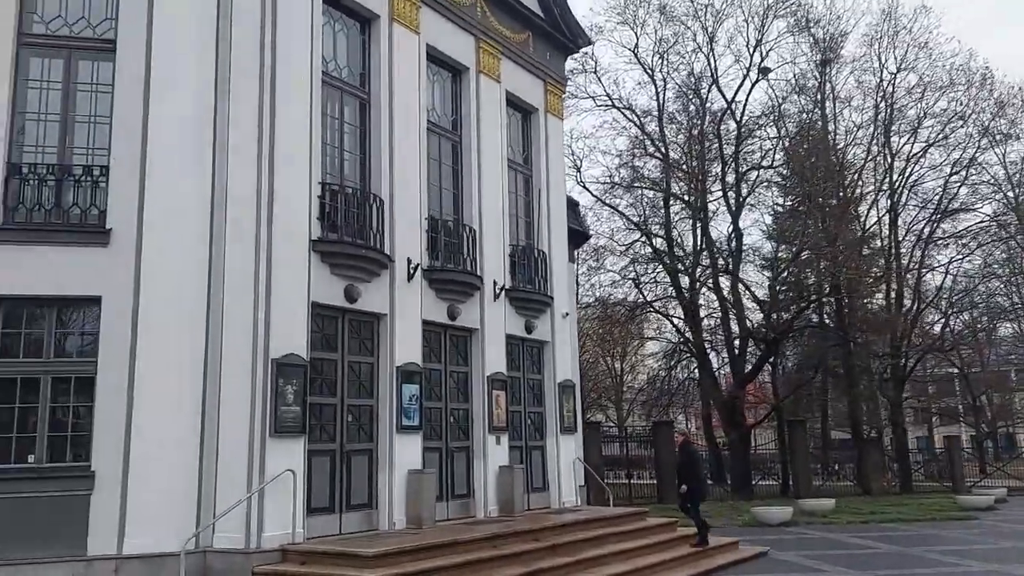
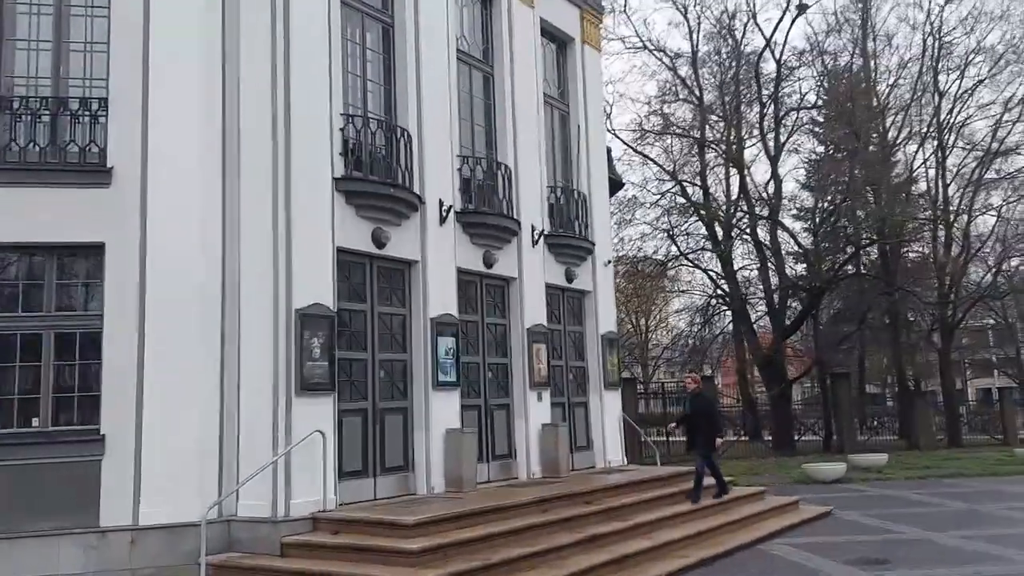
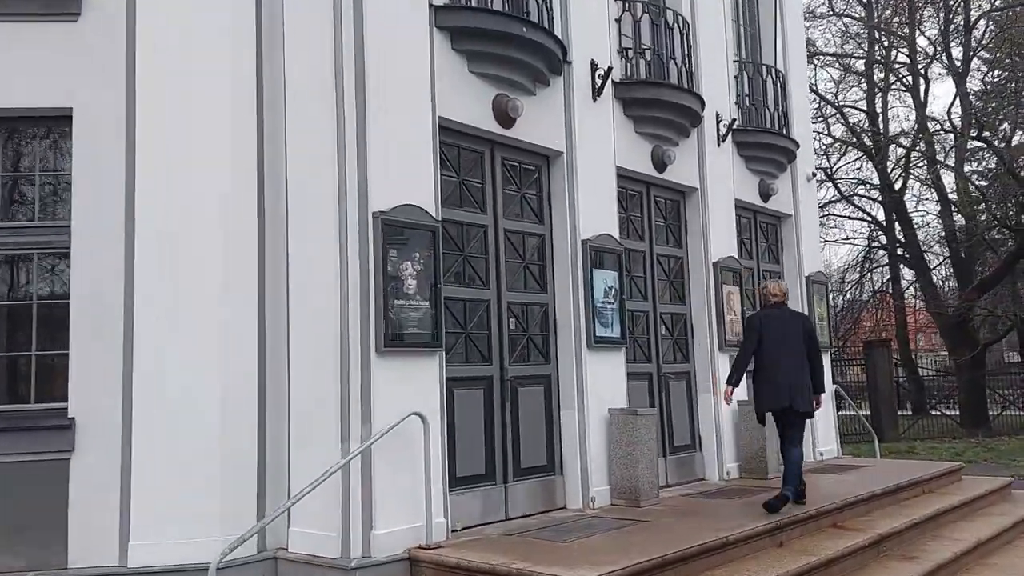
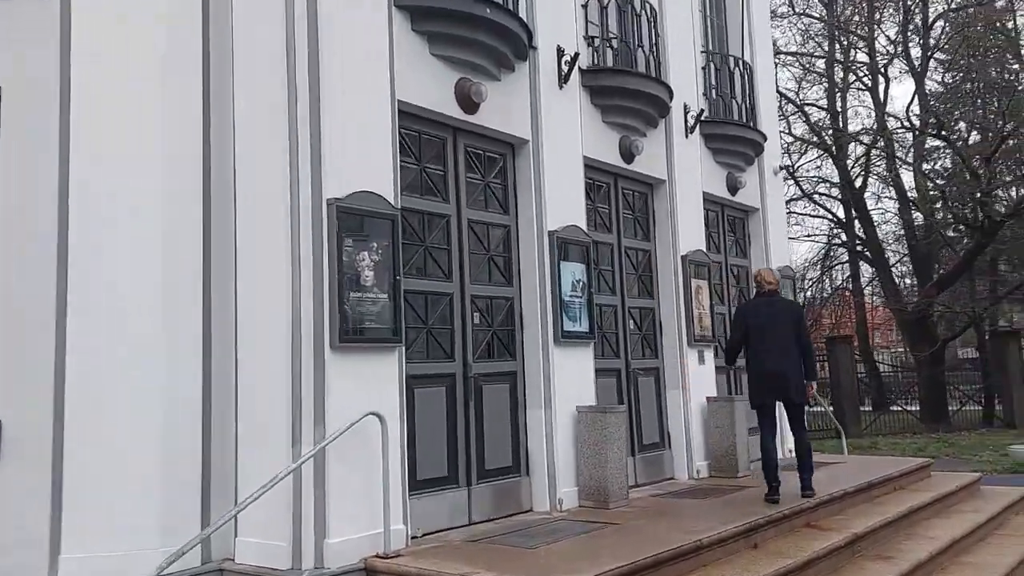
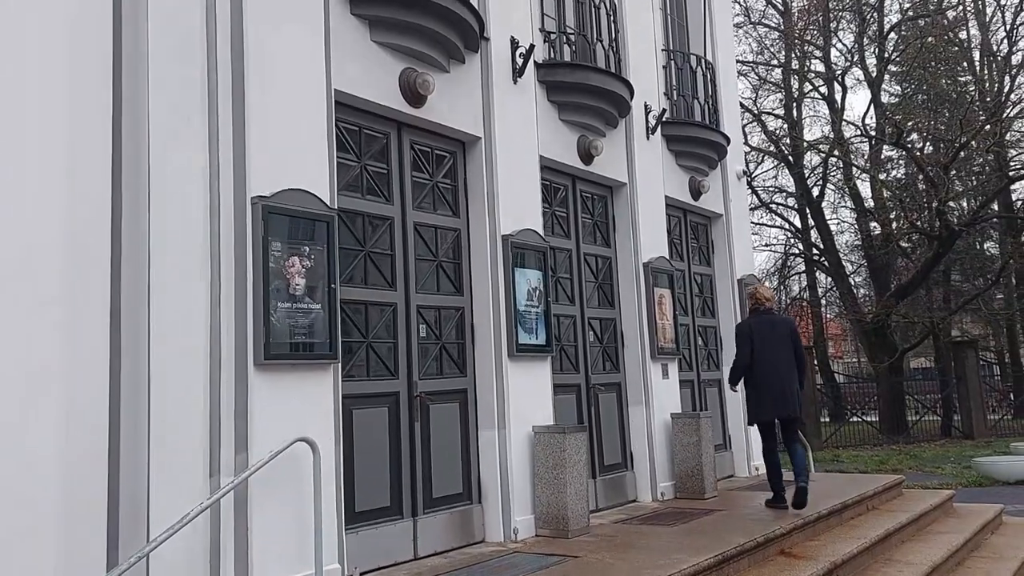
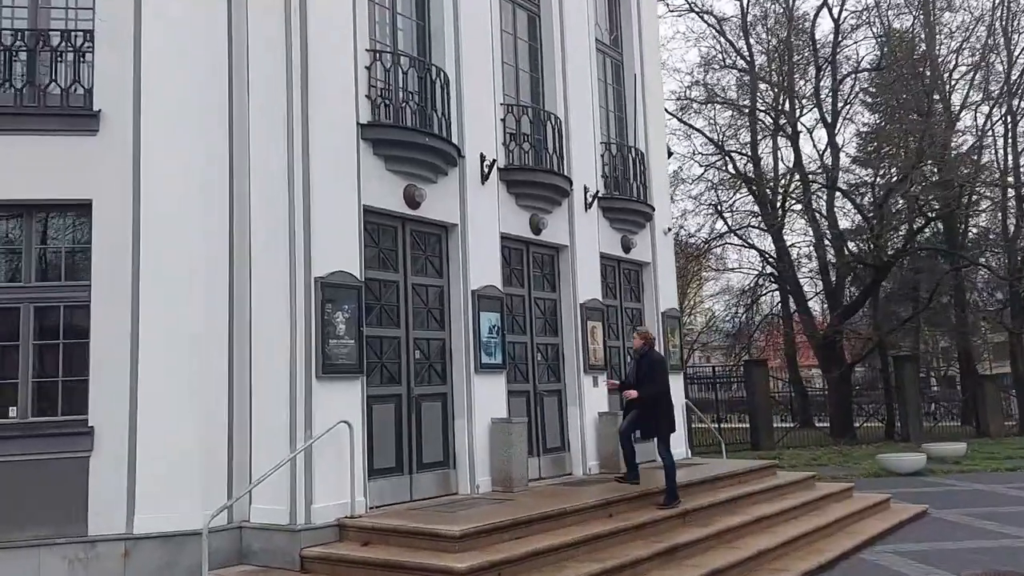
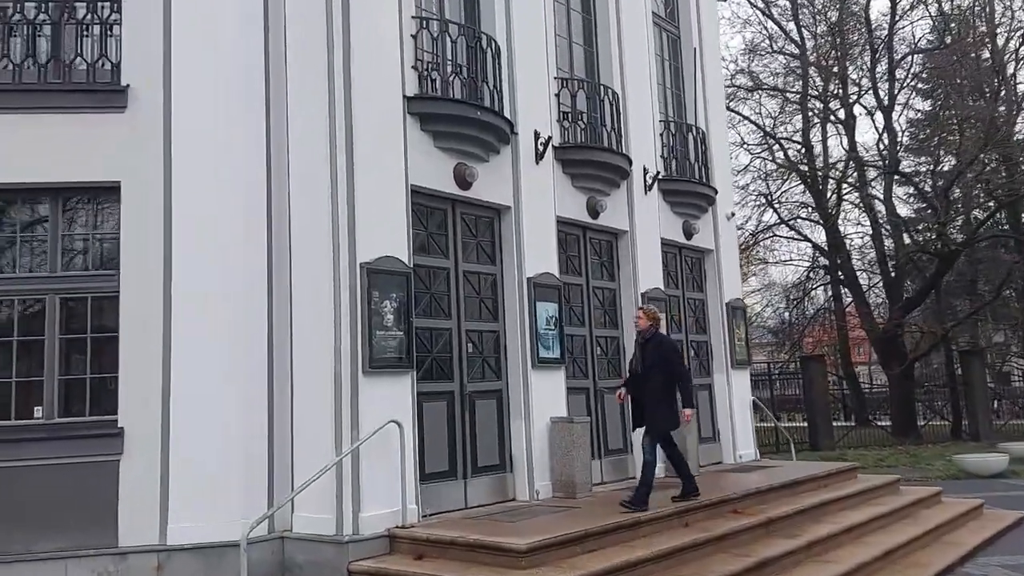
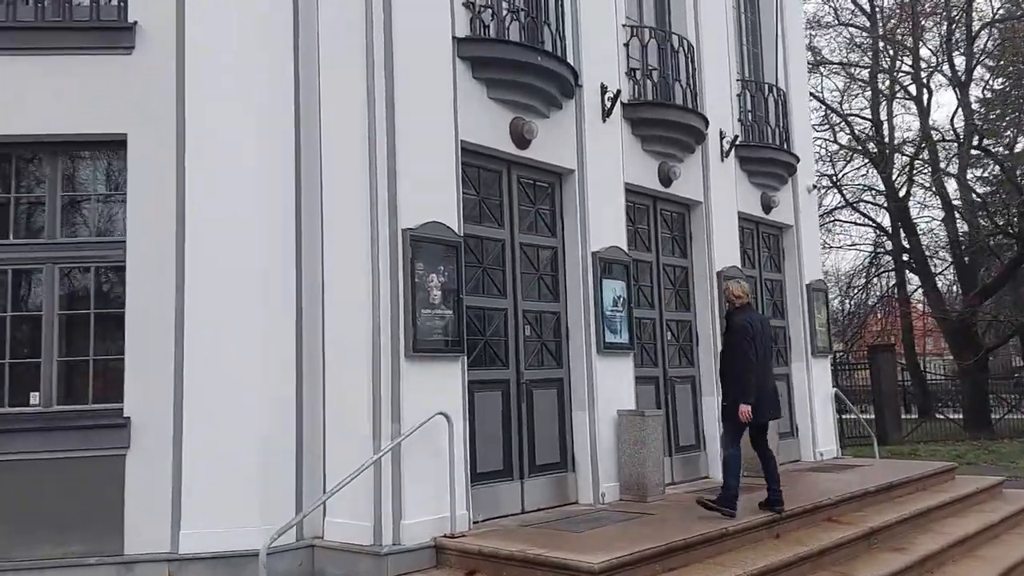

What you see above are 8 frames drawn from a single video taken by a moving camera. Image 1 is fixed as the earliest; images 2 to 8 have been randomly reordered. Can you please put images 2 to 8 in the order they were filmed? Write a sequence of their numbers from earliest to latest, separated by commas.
2, 6, 7, 8, 3, 4, 5
